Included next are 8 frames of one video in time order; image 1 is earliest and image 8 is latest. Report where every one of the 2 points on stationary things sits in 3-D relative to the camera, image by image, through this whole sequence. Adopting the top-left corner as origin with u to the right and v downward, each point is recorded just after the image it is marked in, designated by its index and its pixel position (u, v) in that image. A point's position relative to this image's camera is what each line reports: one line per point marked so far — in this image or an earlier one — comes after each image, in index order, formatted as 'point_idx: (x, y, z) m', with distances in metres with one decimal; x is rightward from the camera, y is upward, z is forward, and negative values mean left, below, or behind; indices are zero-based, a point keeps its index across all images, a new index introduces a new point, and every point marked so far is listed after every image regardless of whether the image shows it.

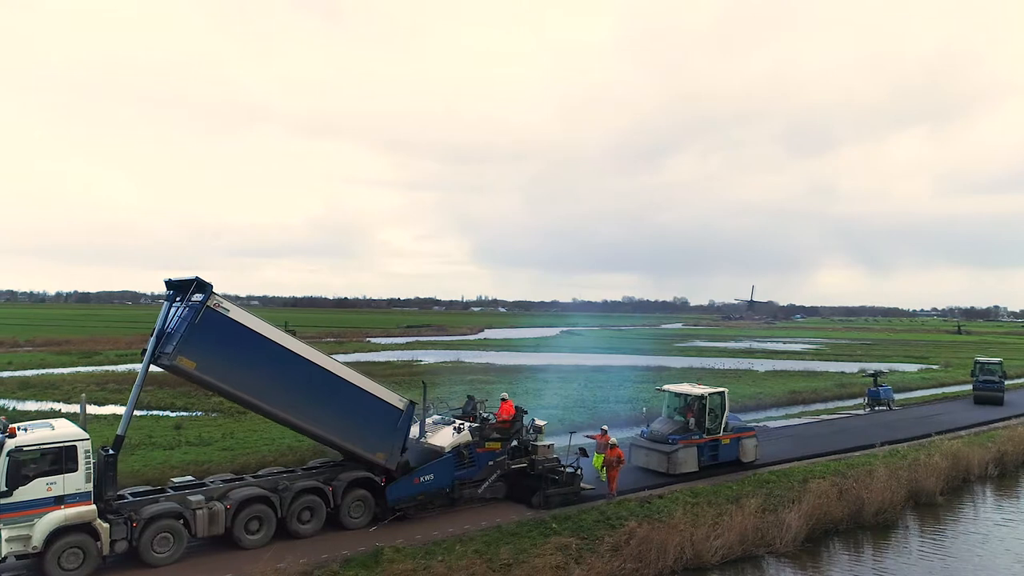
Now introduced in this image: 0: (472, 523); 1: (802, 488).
0: (-0.9, -5.1, +13.9) m
1: (+8.4, -5.7, +18.5) m
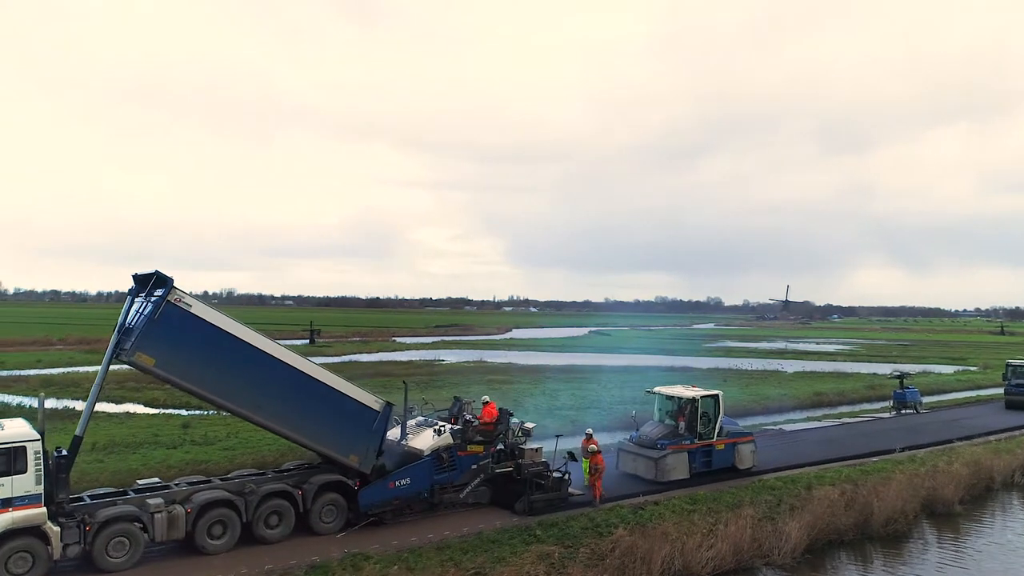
0: (-1.3, -5.1, +13.4) m
1: (+8.2, -5.7, +17.7) m
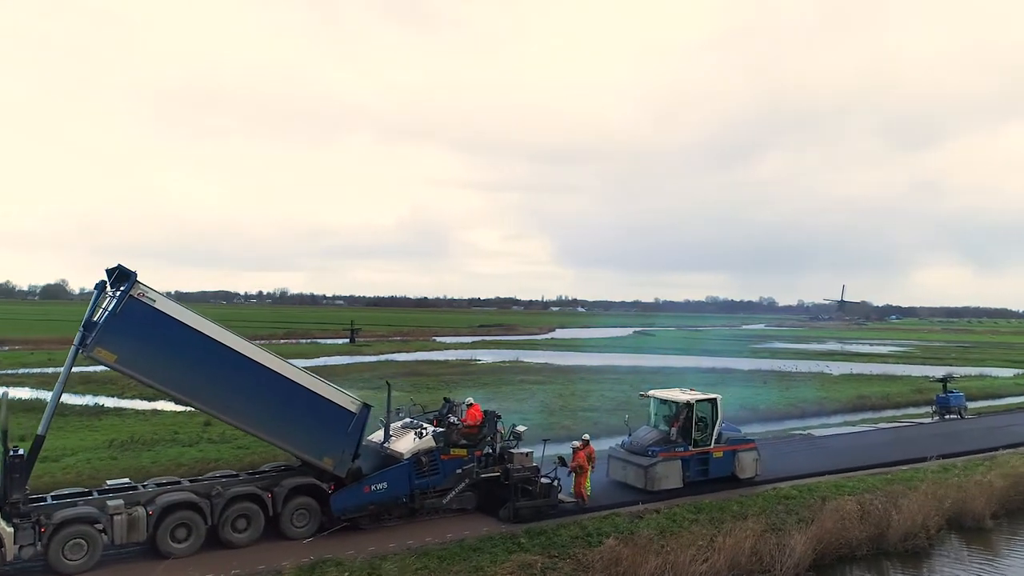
0: (-1.6, -5.0, +12.9) m
1: (+8.1, -5.7, +16.7) m
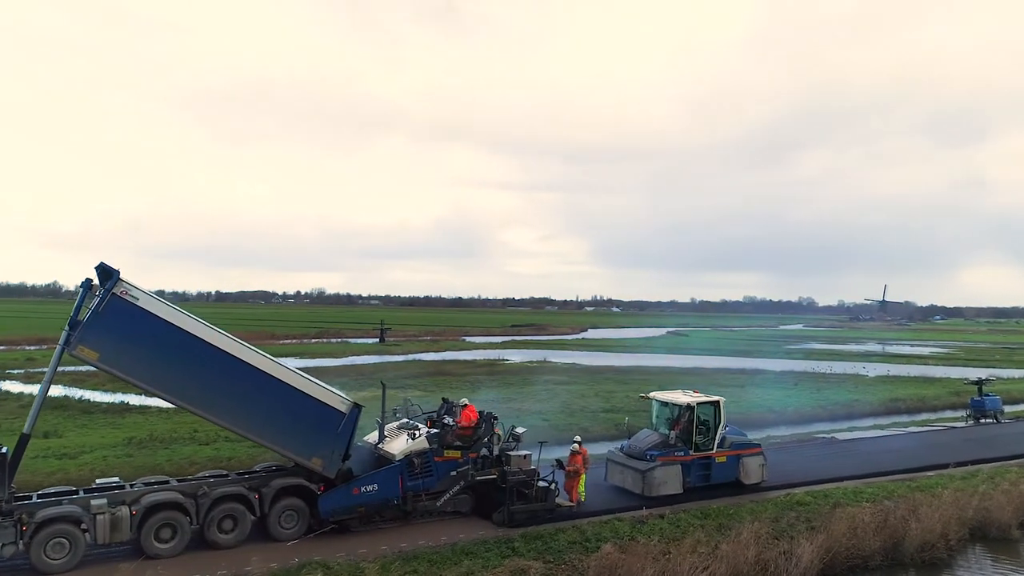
0: (-1.8, -5.0, +12.7) m
1: (+8.1, -5.6, +16.1) m
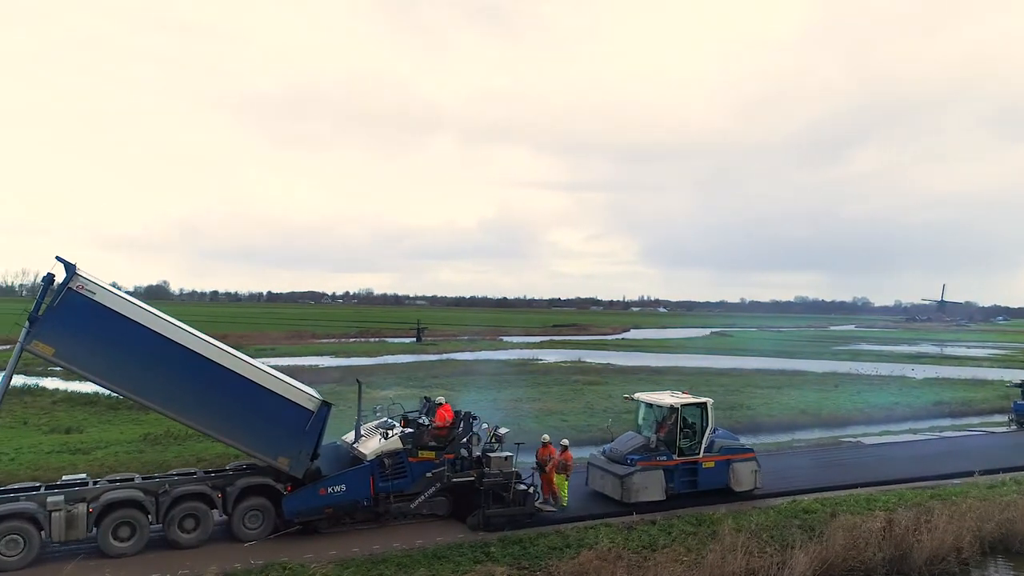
0: (-2.3, -4.9, +12.3) m
1: (+7.7, -5.5, +15.2) m
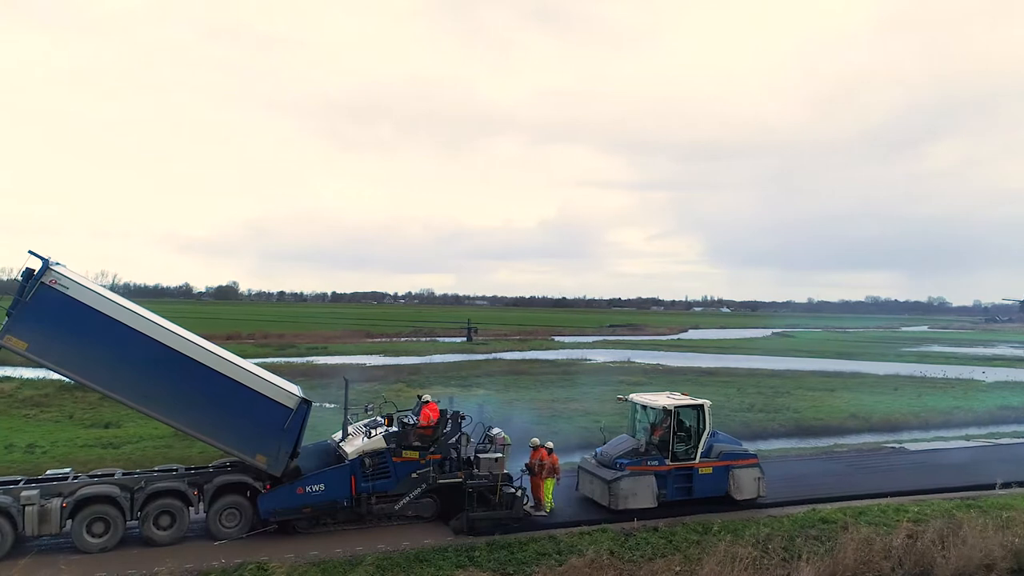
0: (-2.6, -4.8, +12.0) m
1: (+7.6, -5.4, +14.2) m
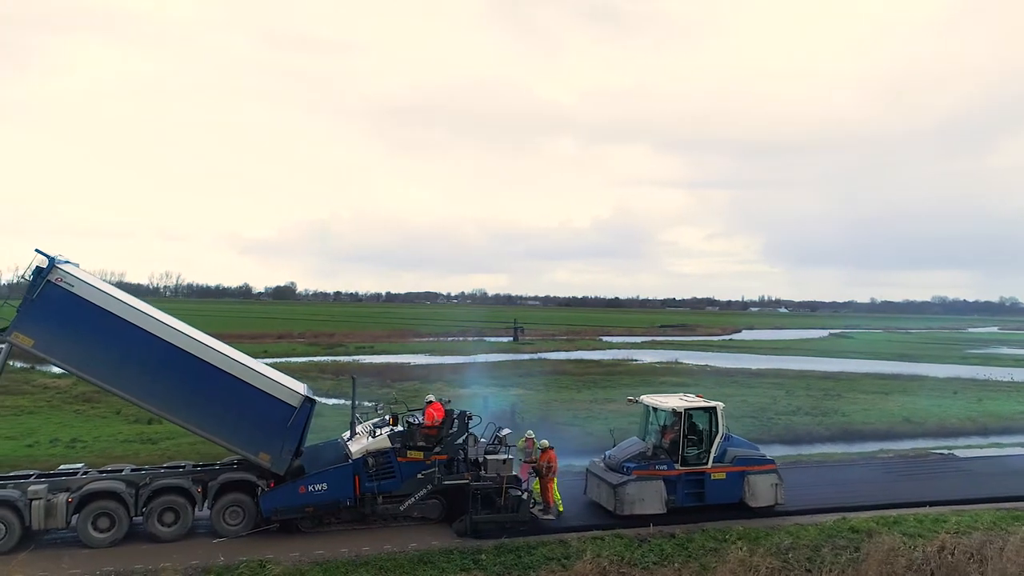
0: (-2.5, -4.8, +11.9) m
1: (+7.8, -5.4, +13.4) m
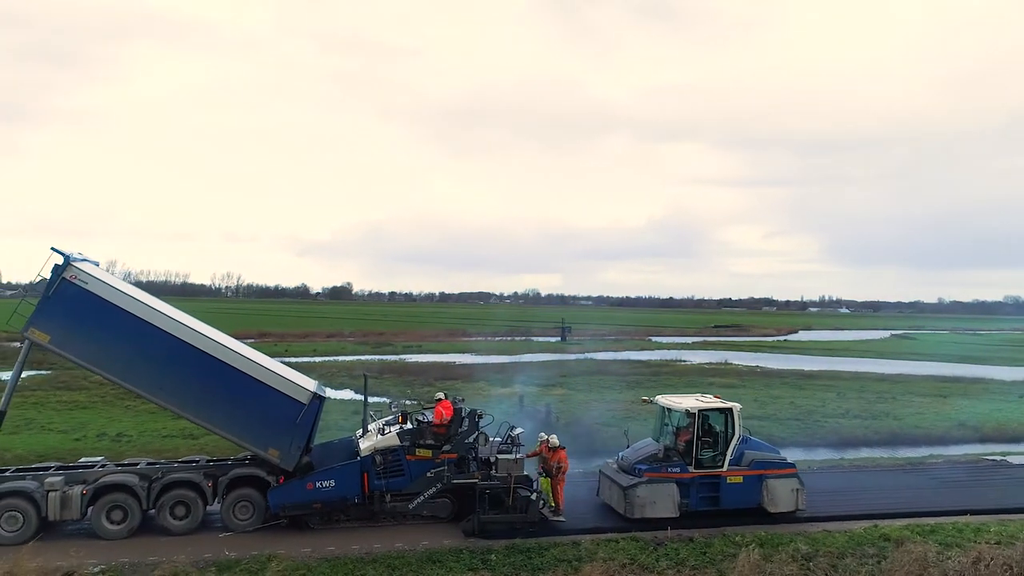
0: (-2.3, -4.7, +11.8) m
1: (+8.1, -5.3, +12.6) m
